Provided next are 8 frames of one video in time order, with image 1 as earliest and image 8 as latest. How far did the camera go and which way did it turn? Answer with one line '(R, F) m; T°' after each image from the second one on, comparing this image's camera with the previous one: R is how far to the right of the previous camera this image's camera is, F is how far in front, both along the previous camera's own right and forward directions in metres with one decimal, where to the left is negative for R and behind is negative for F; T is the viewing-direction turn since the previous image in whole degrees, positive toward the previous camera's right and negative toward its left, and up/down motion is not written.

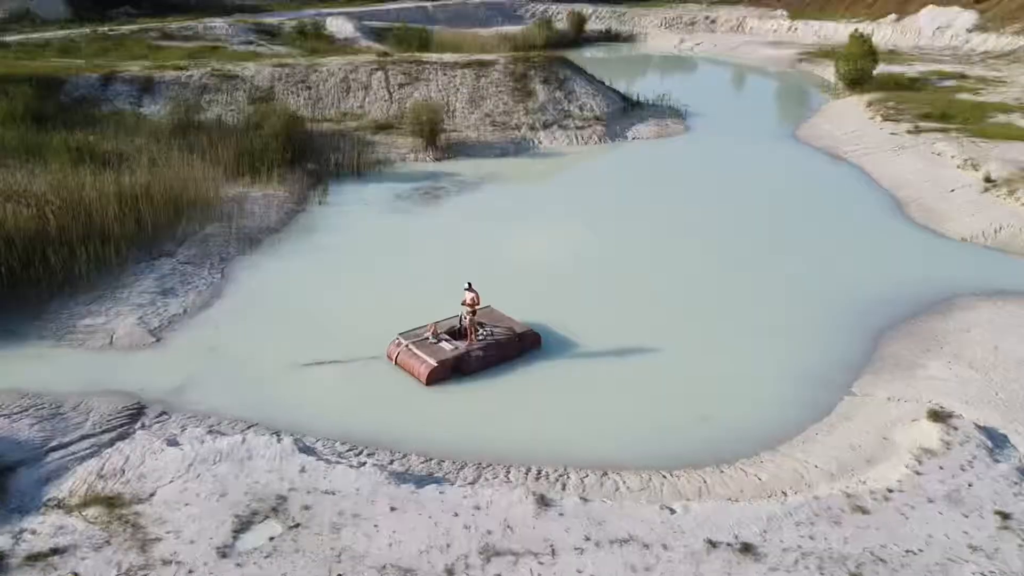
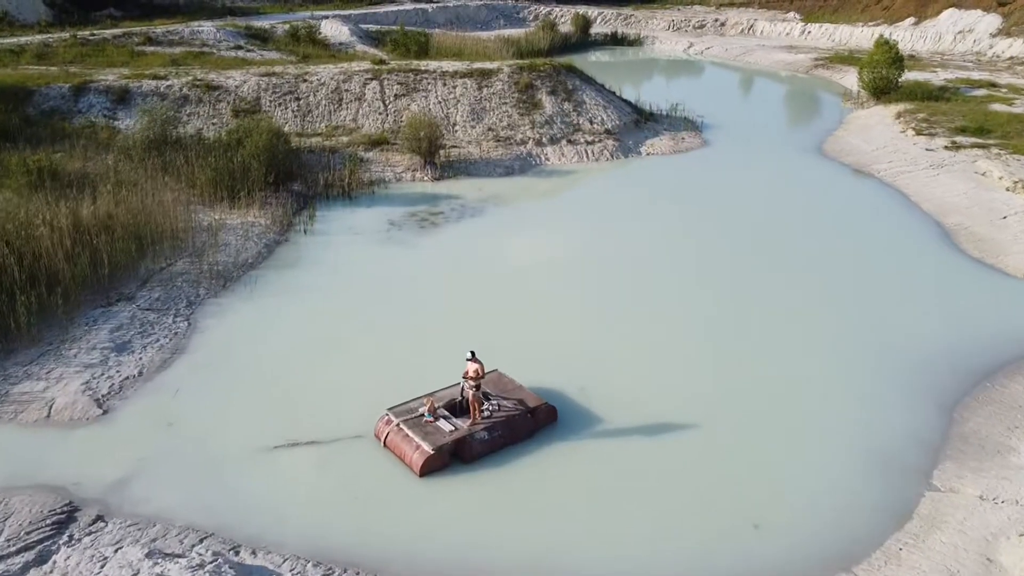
(-0.1, +1.6) m; 0°
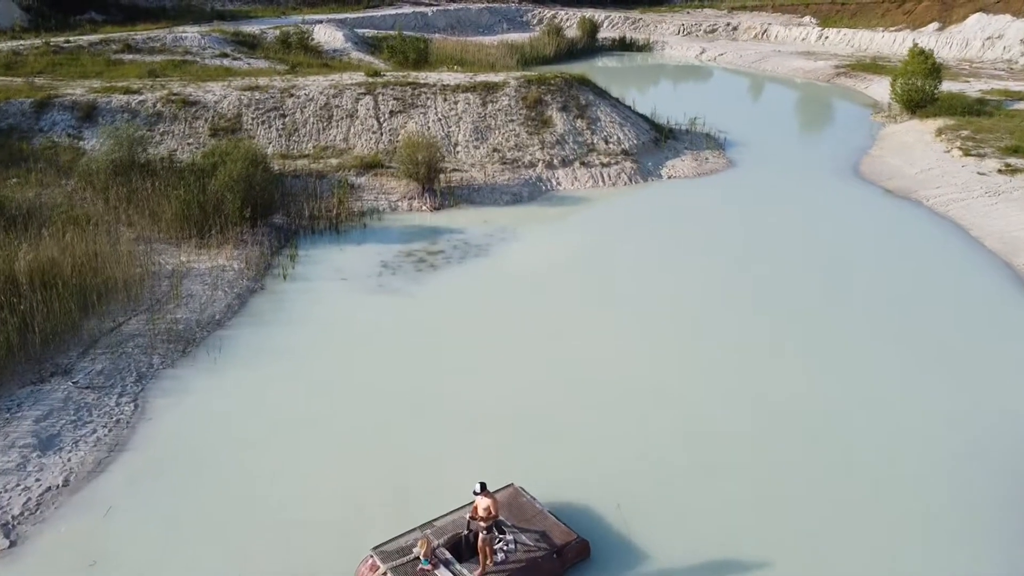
(-0.1, +1.9) m; 0°
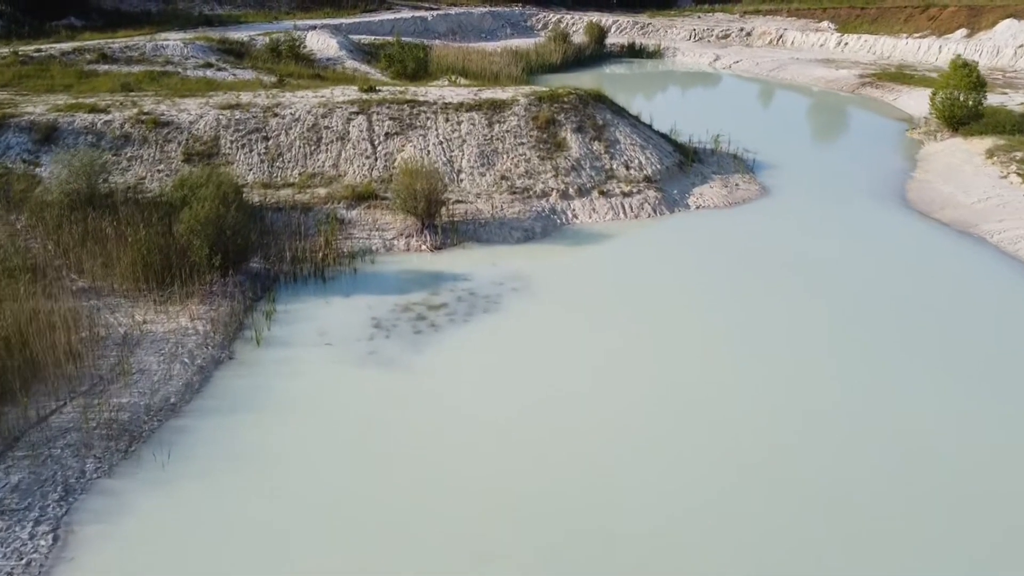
(-0.2, +2.0) m; 0°
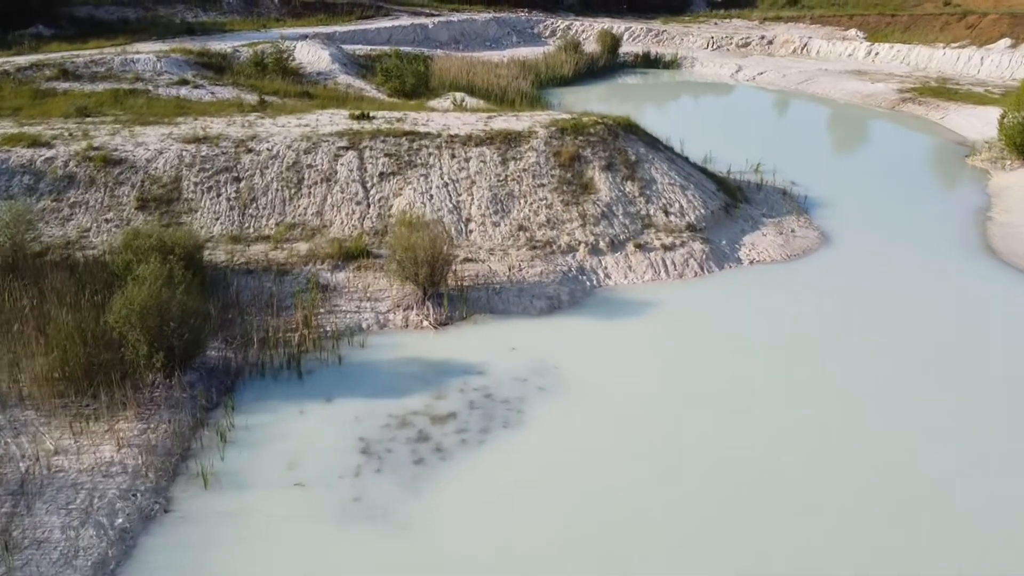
(-0.2, +2.7) m; 0°
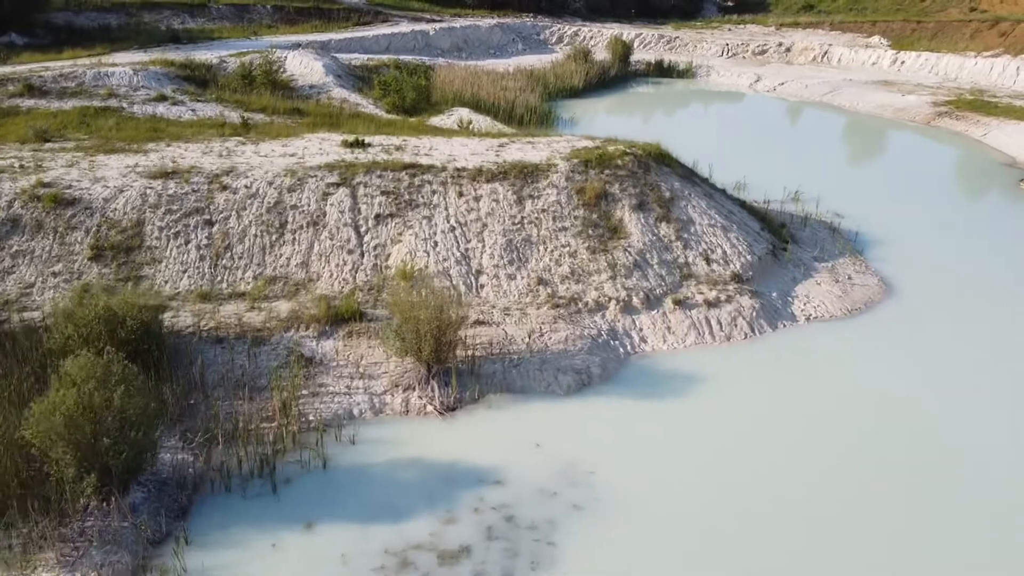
(-0.2, +2.0) m; 0°
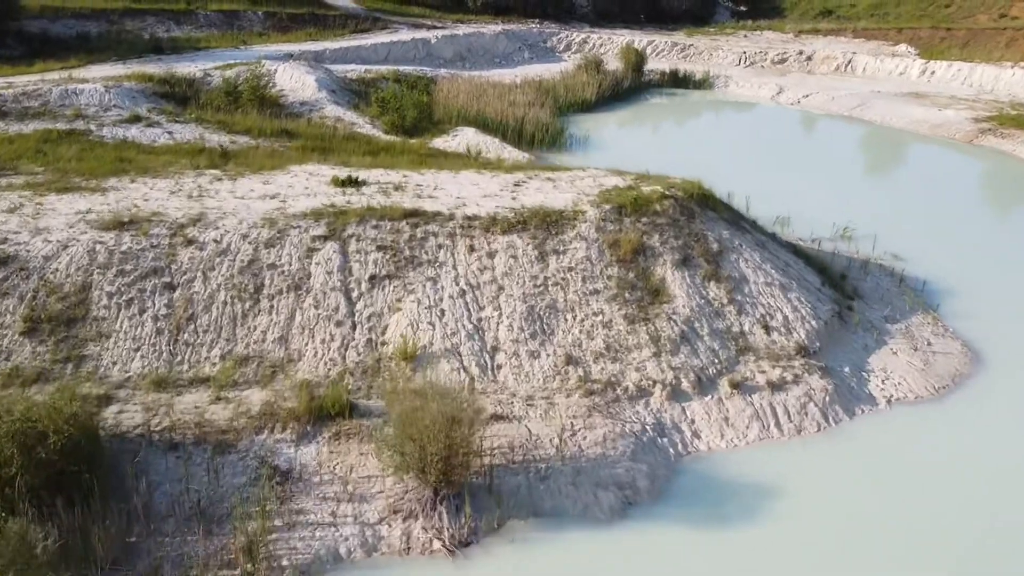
(-0.2, +2.0) m; 0°
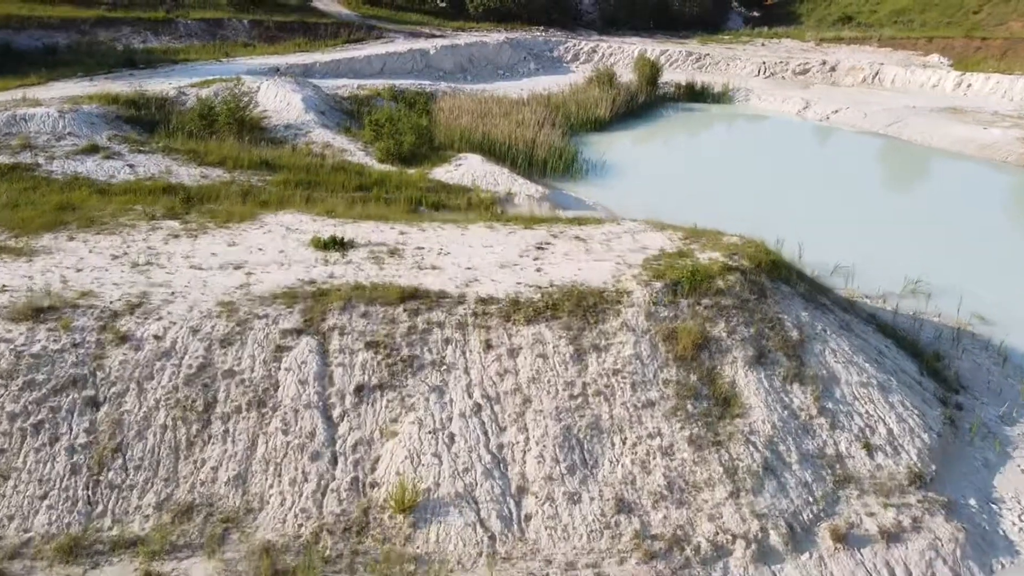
(-0.2, +2.4) m; 0°
